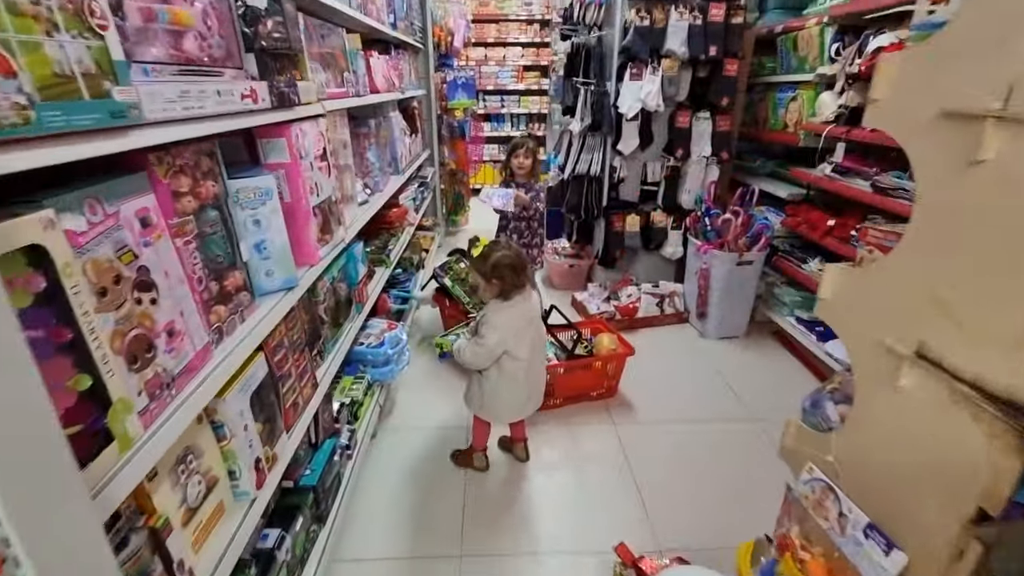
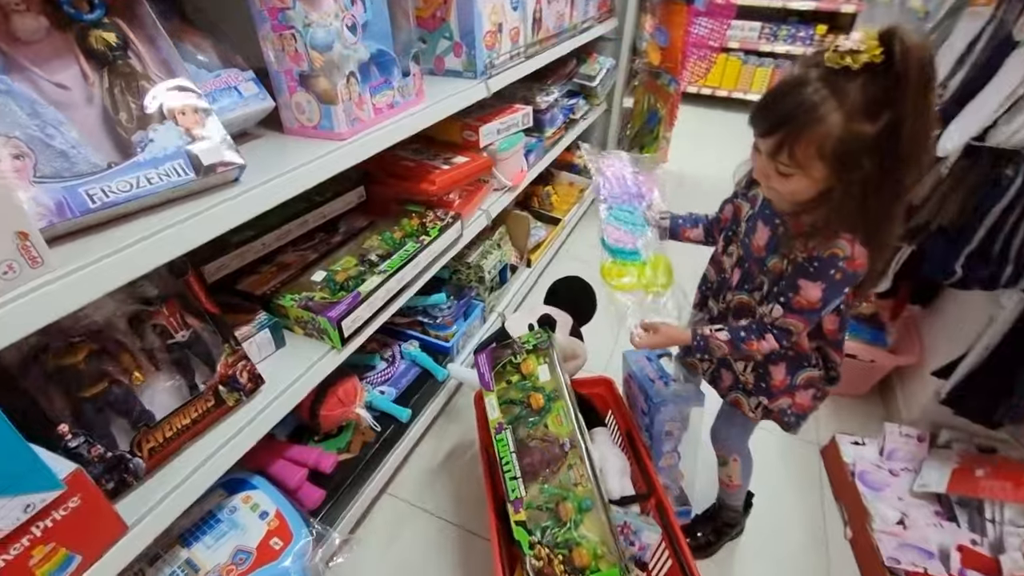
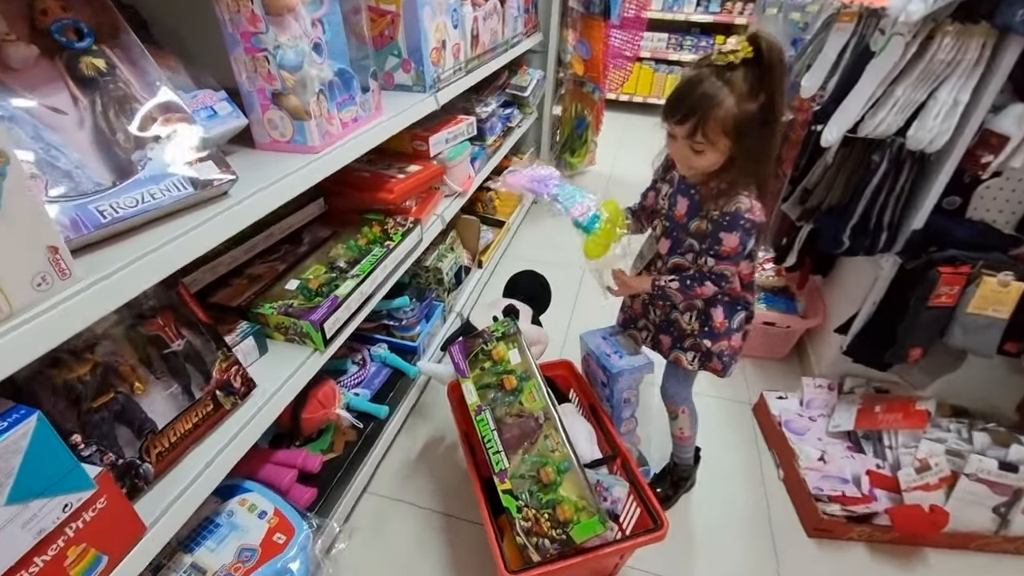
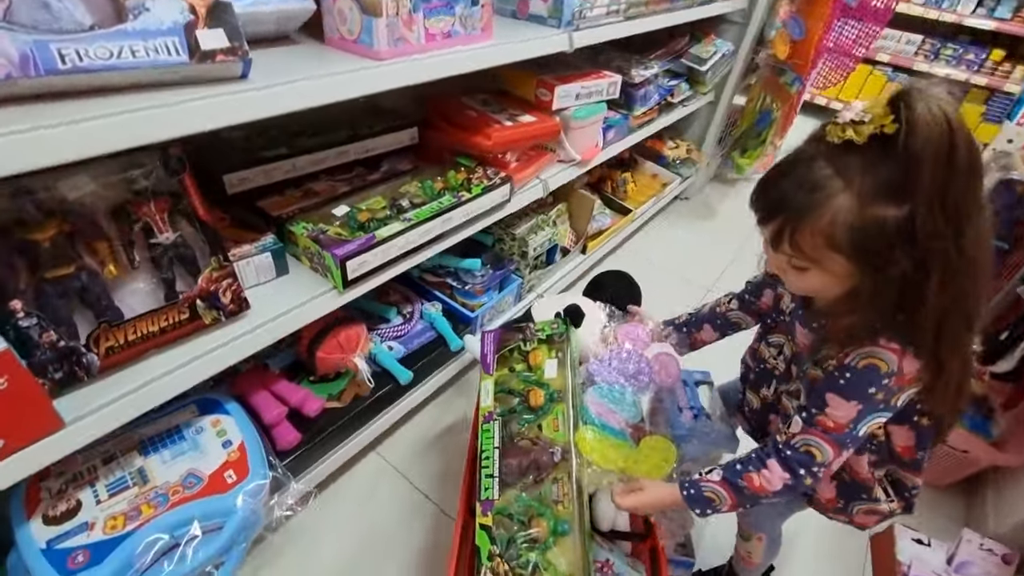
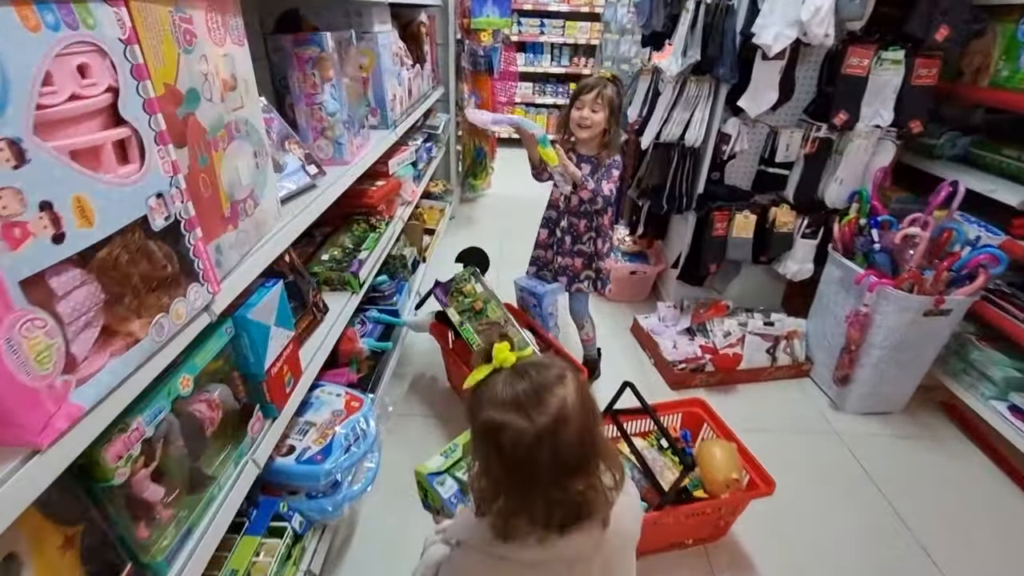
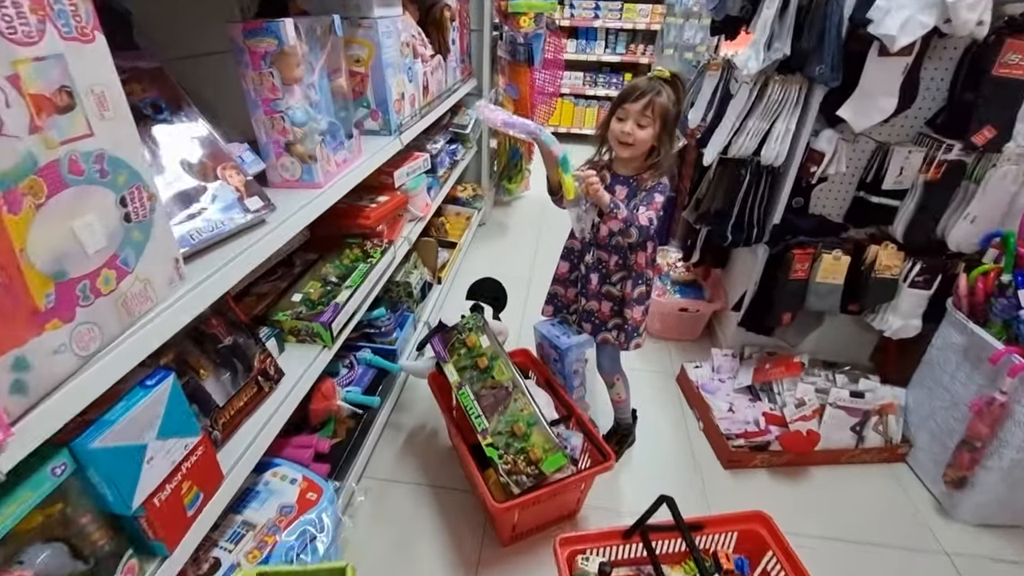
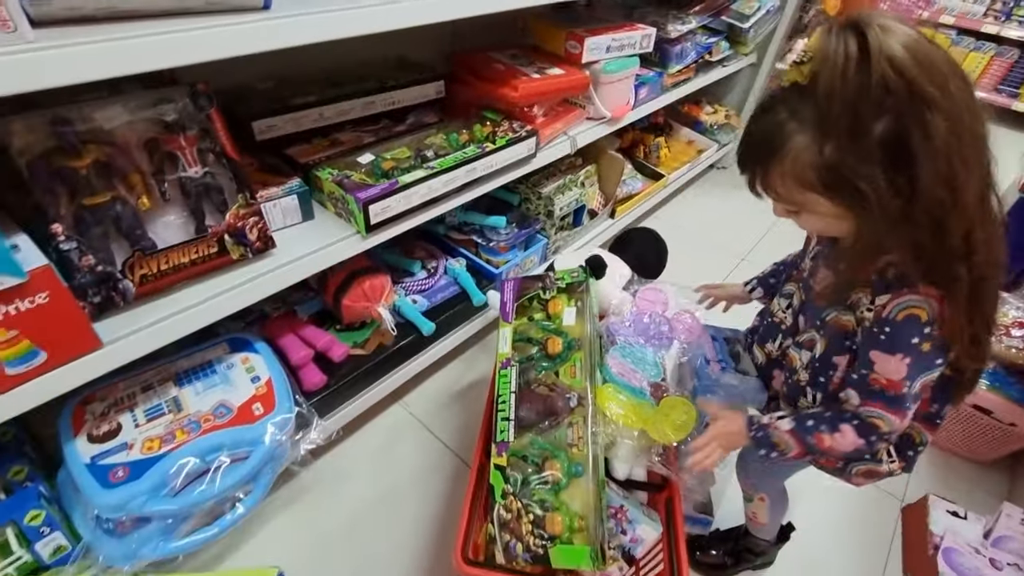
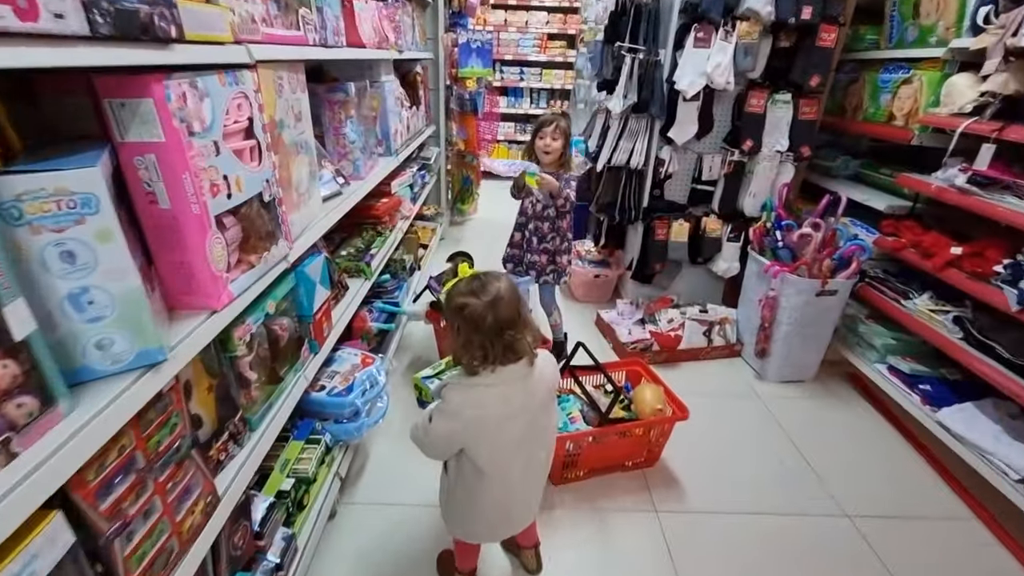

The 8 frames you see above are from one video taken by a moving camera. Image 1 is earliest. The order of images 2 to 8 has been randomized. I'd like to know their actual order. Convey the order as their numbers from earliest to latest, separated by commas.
8, 5, 6, 3, 2, 4, 7
